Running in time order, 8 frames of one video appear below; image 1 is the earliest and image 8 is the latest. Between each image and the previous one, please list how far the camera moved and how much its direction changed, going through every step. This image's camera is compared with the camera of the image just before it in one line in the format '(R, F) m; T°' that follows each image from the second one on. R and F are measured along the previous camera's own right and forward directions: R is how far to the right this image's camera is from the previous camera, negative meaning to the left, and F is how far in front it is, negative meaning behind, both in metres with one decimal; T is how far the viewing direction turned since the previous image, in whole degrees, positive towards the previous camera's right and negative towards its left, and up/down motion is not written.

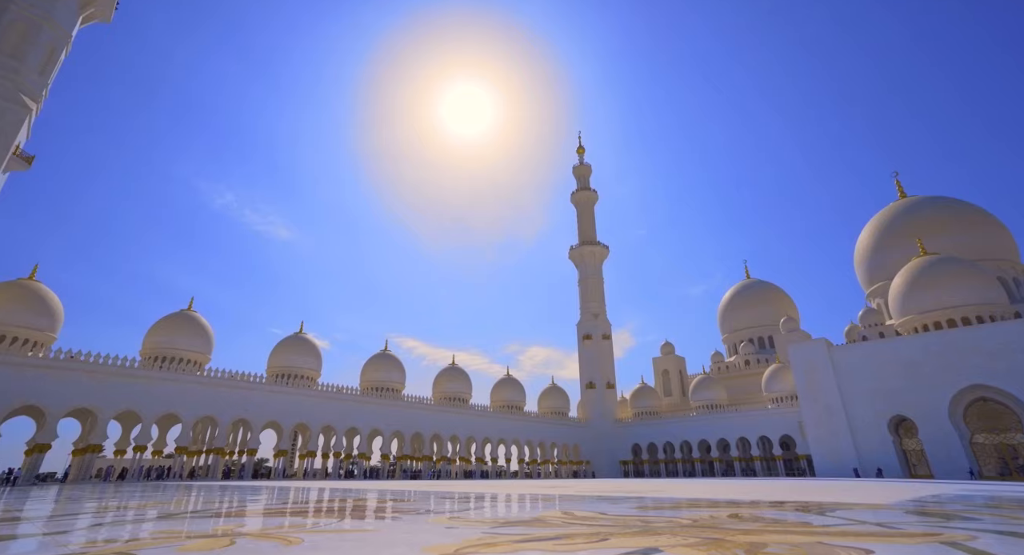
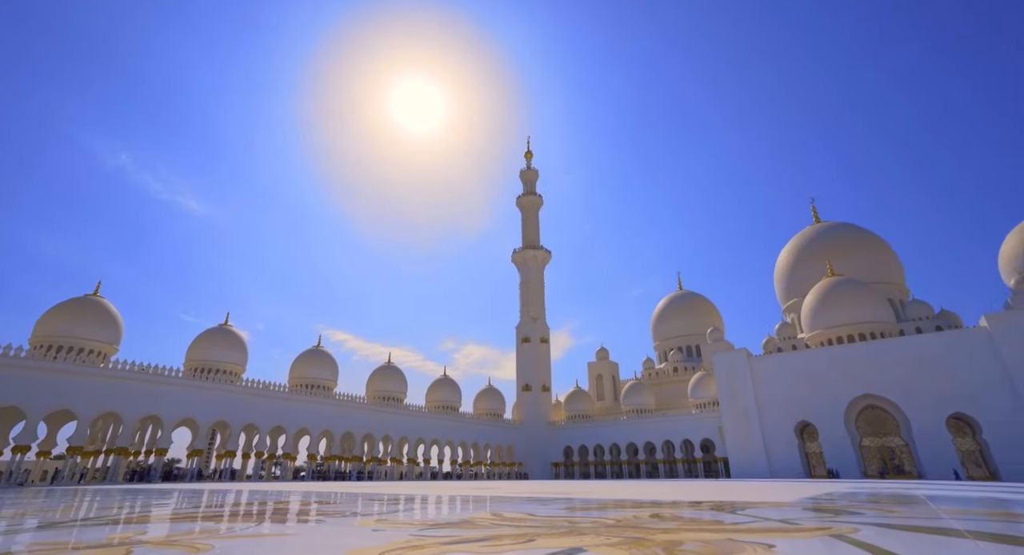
(0.0, -0.1) m; +7°
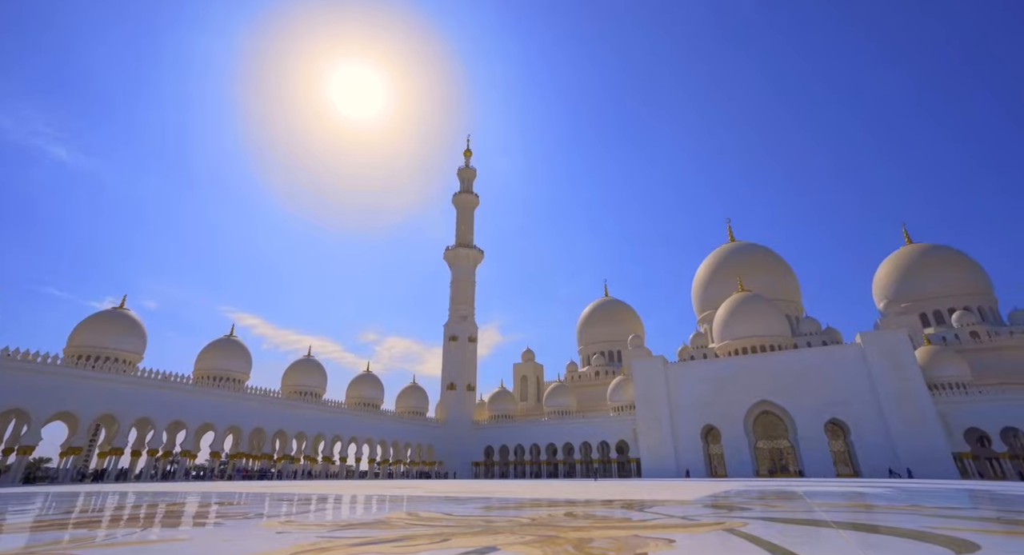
(0.0, 0.0) m; +8°
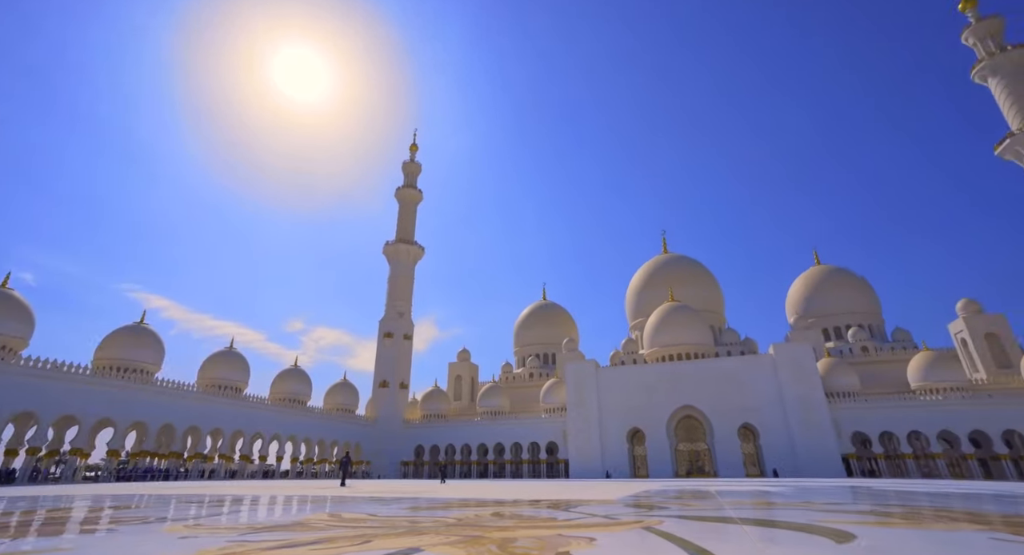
(0.0, 0.0) m; +7°
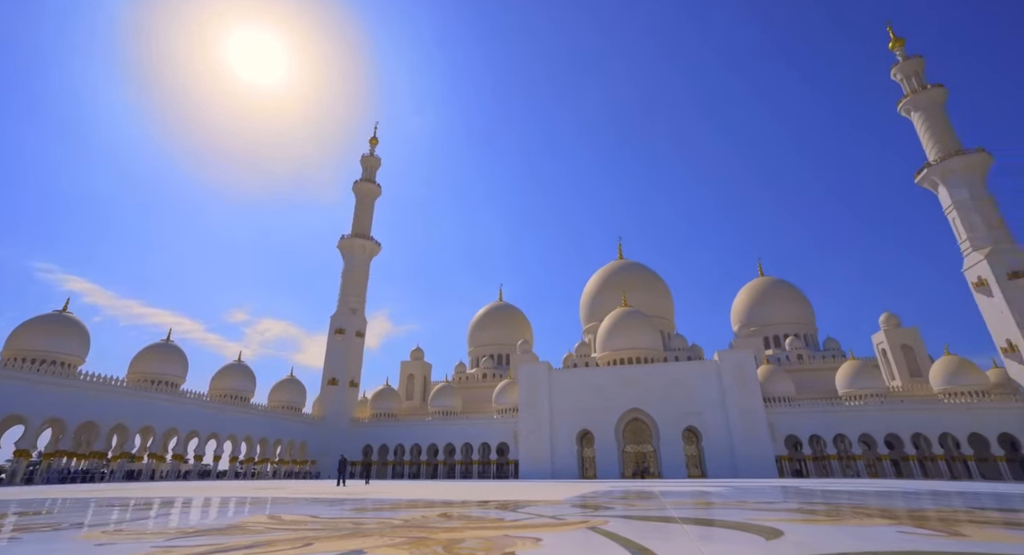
(0.0, 0.0) m; +5°
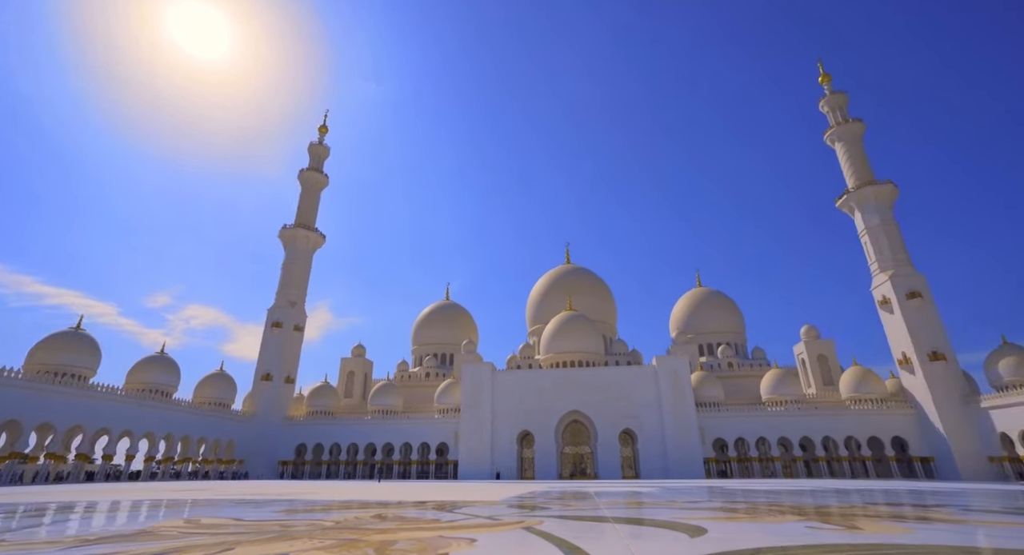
(+4.4, +1.3) m; +6°
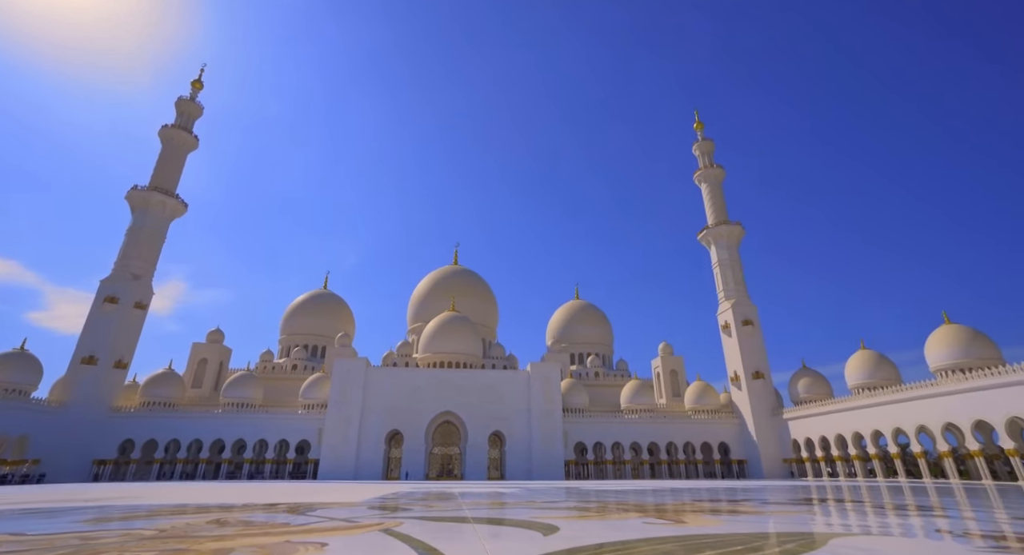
(0.0, -0.4) m; +13°
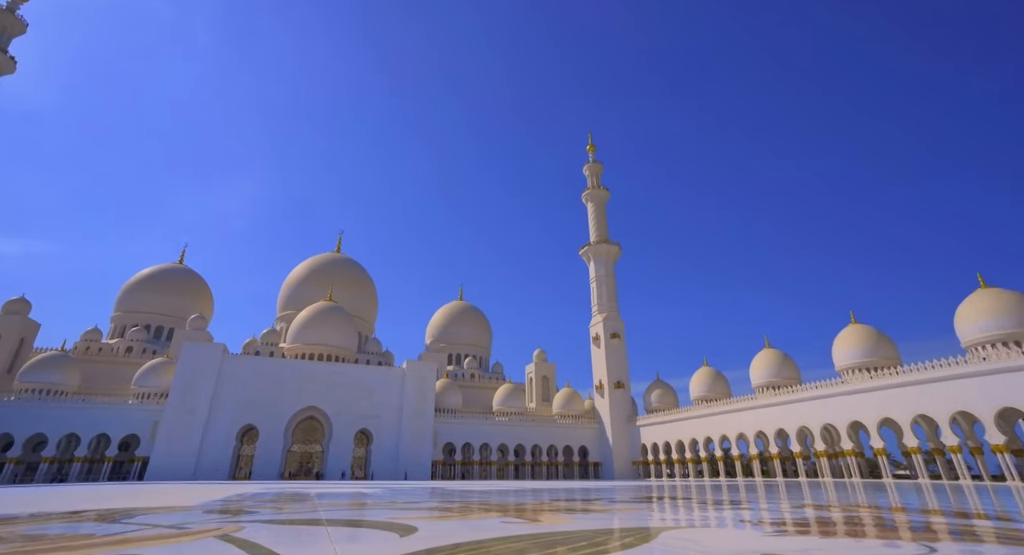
(+0.1, 0.0) m; +13°
